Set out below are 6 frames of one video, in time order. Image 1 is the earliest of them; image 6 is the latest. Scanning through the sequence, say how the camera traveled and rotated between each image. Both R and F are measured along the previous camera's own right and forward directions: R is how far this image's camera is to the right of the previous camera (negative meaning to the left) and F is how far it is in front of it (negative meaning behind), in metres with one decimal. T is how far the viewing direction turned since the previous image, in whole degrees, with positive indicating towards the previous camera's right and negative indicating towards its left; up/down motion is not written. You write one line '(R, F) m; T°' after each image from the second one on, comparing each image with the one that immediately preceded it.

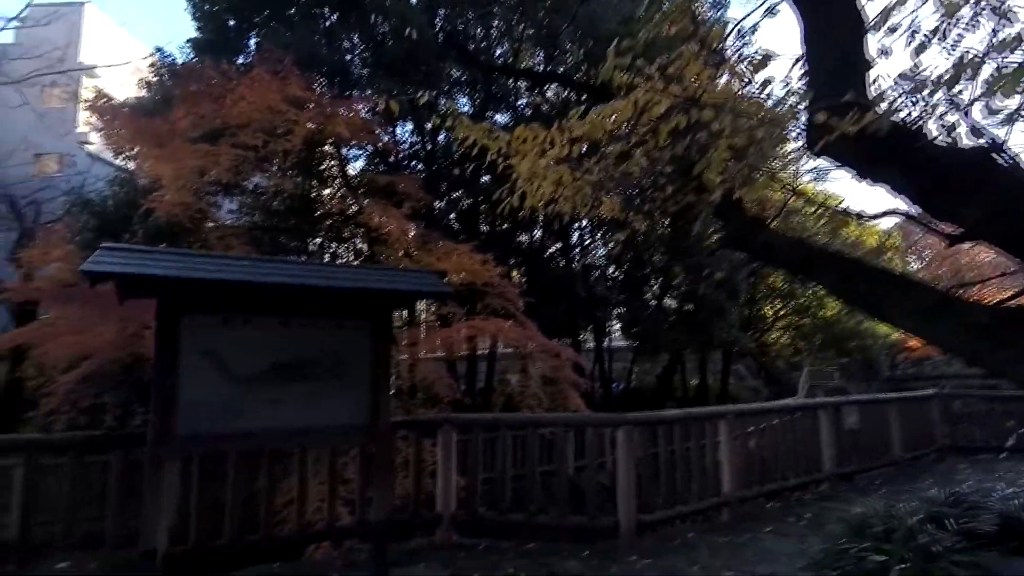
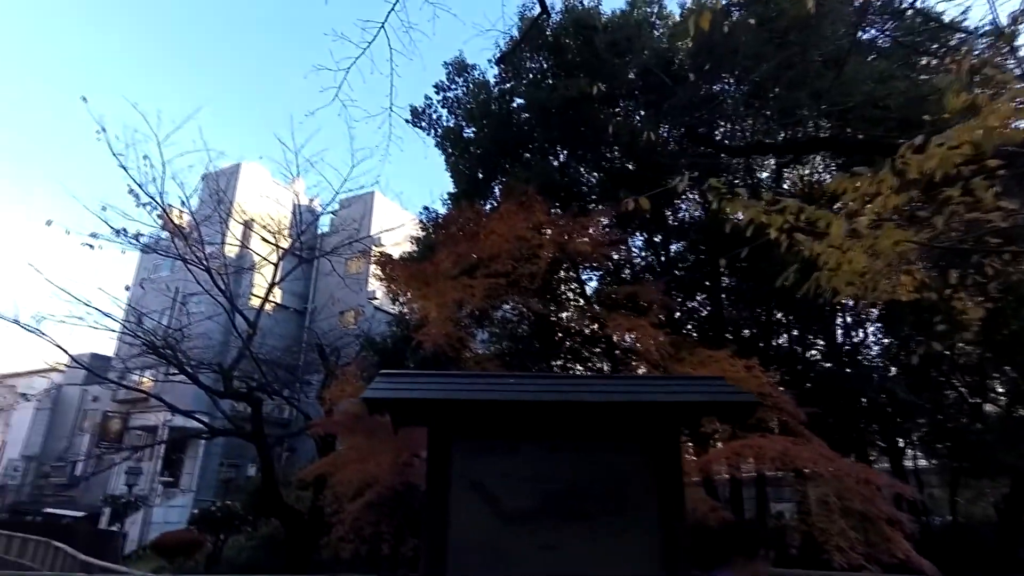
(-0.4, +0.7) m; -23°
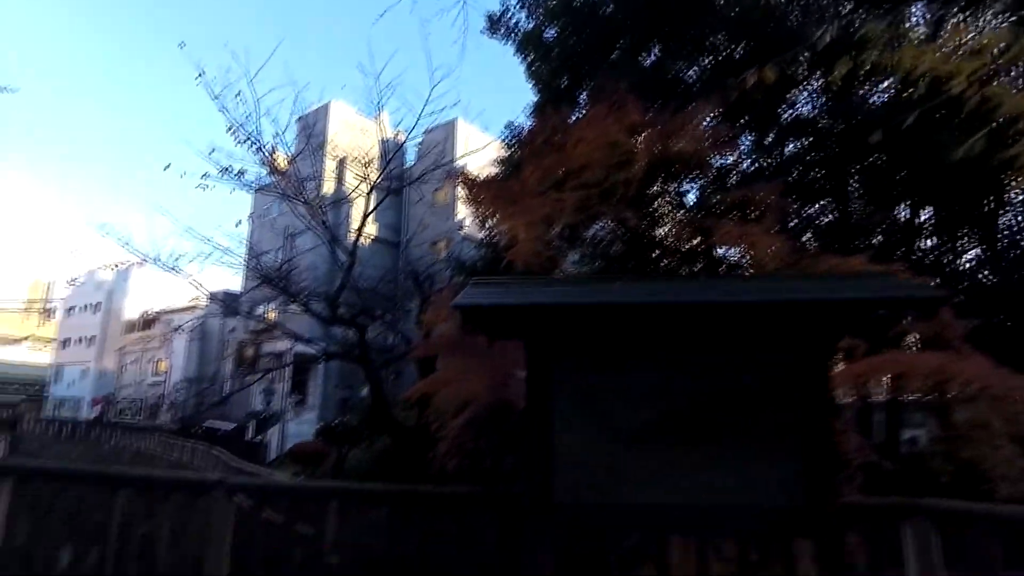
(-0.1, +0.3) m; -9°
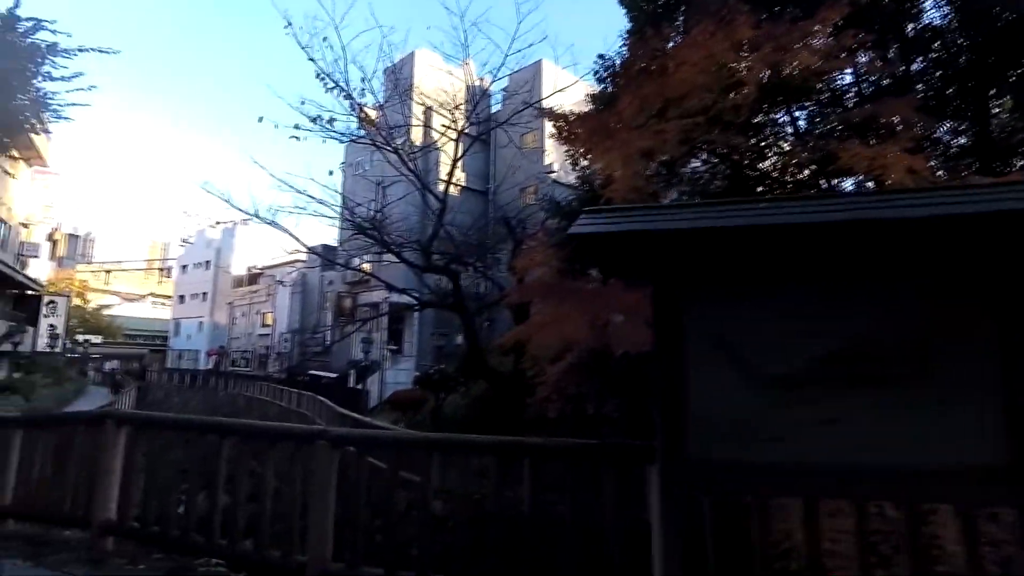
(-0.2, +0.5) m; -8°
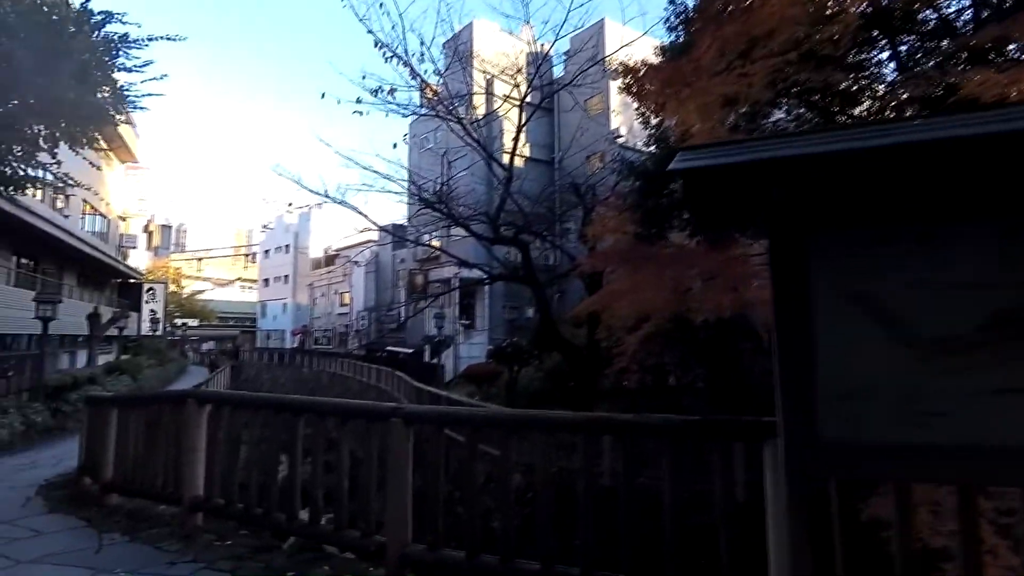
(-0.1, +0.3) m; -7°
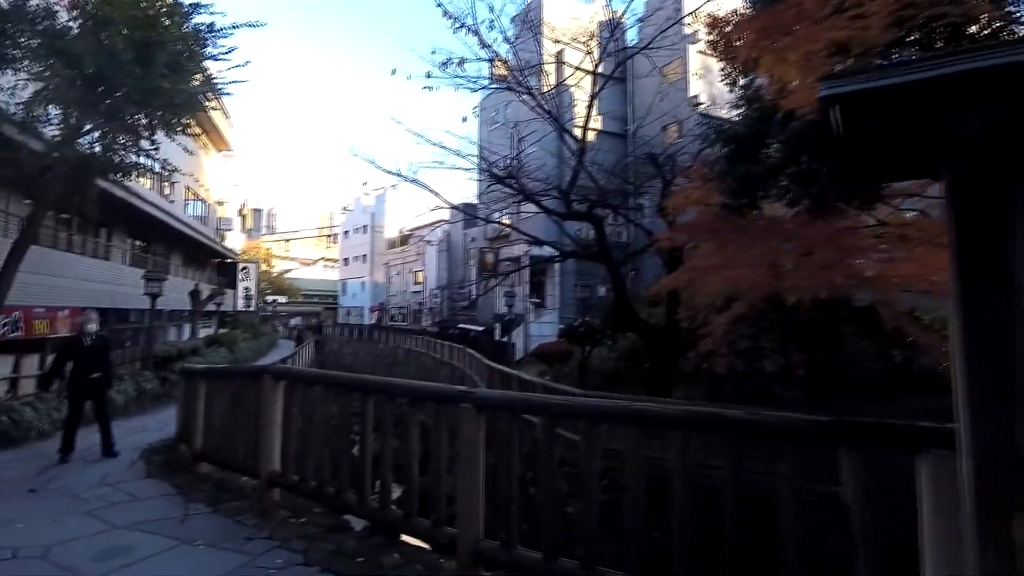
(0.0, +0.2) m; -7°
